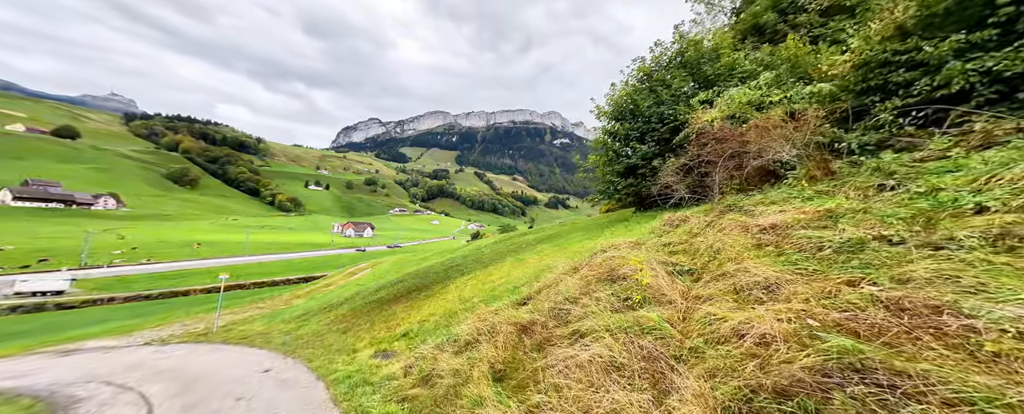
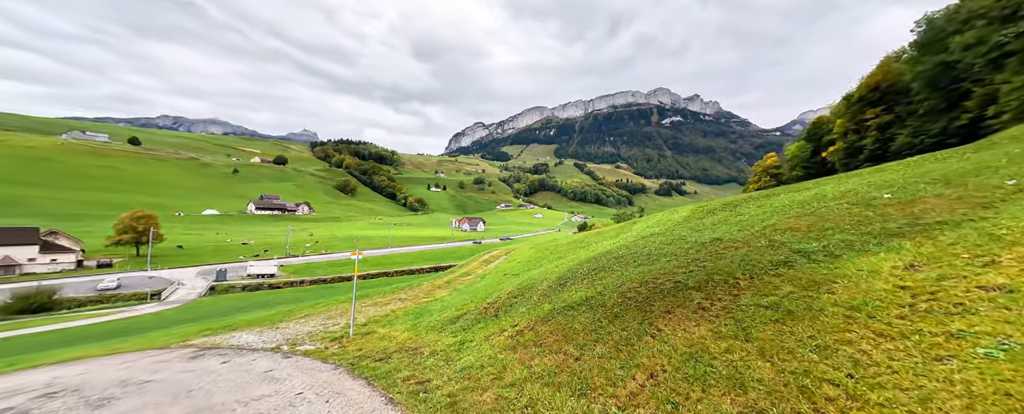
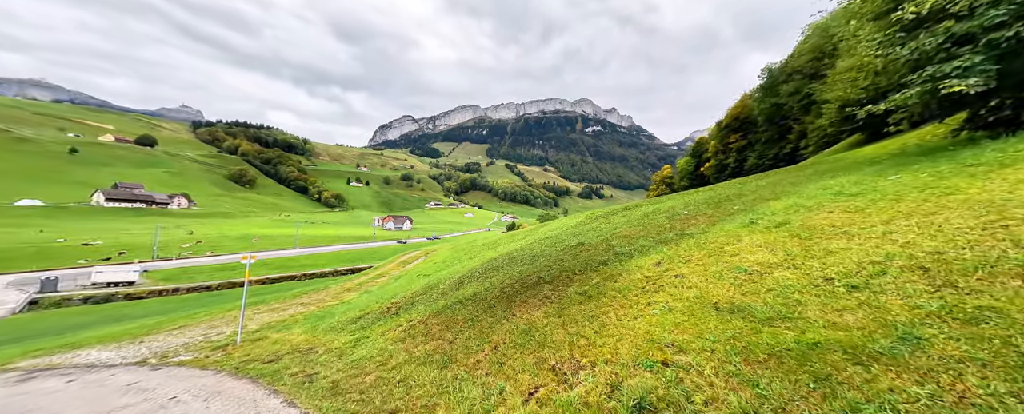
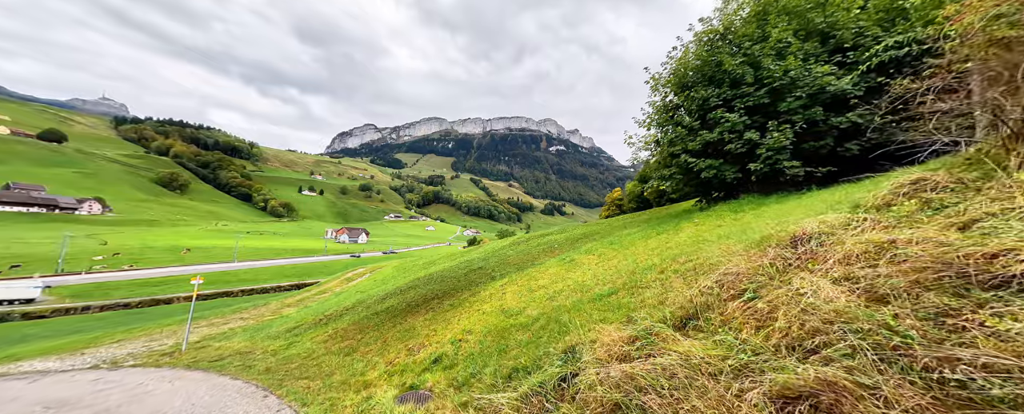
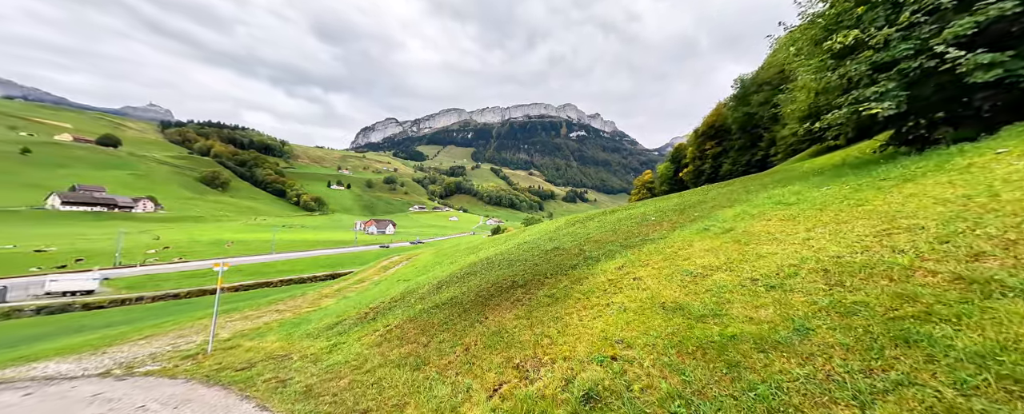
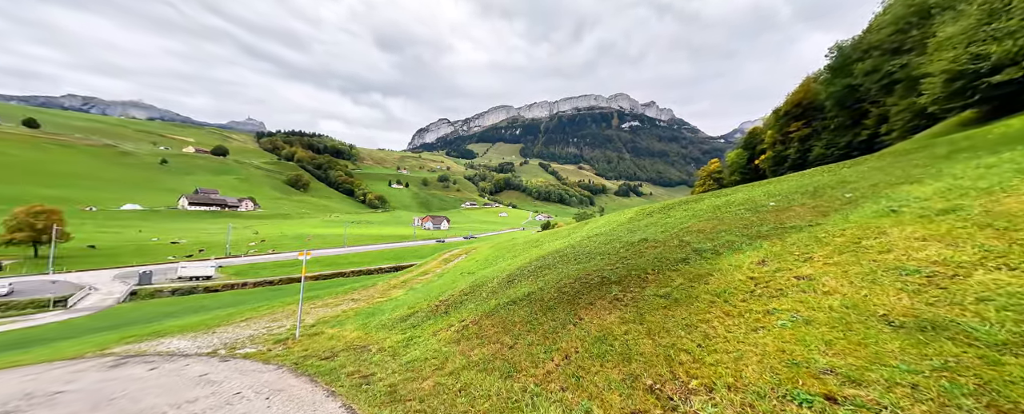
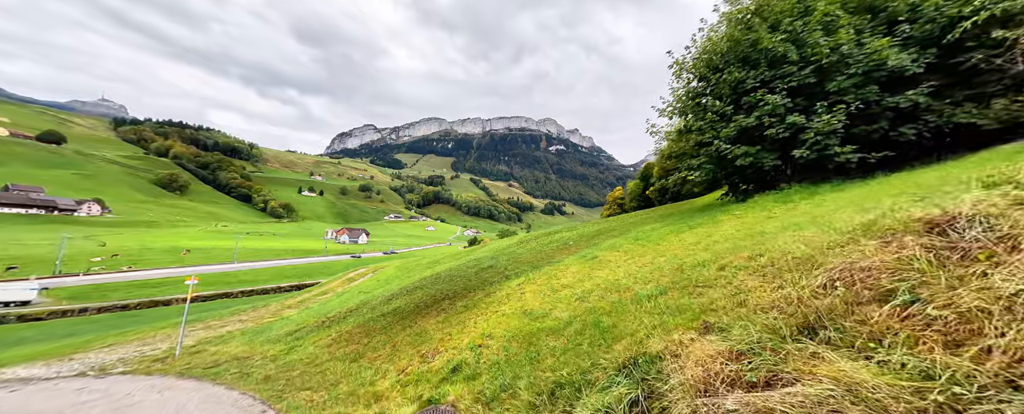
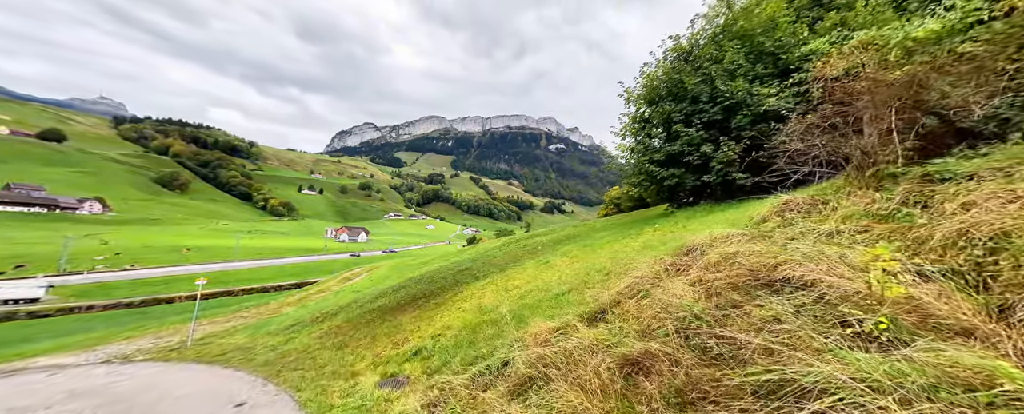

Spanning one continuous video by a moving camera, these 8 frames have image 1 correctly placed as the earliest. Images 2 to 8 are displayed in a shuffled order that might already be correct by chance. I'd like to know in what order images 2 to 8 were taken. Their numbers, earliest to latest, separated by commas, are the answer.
8, 4, 7, 5, 3, 6, 2
